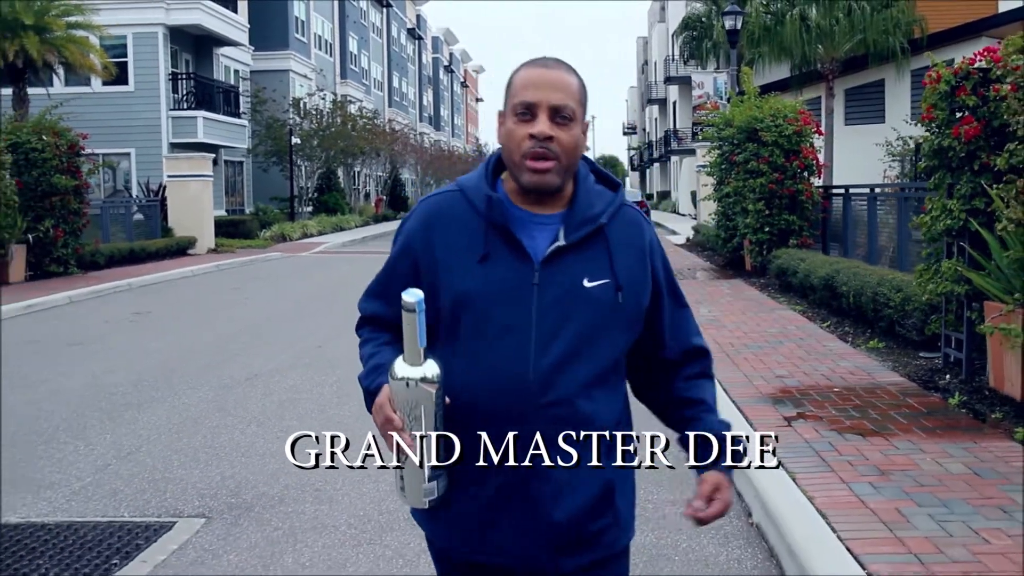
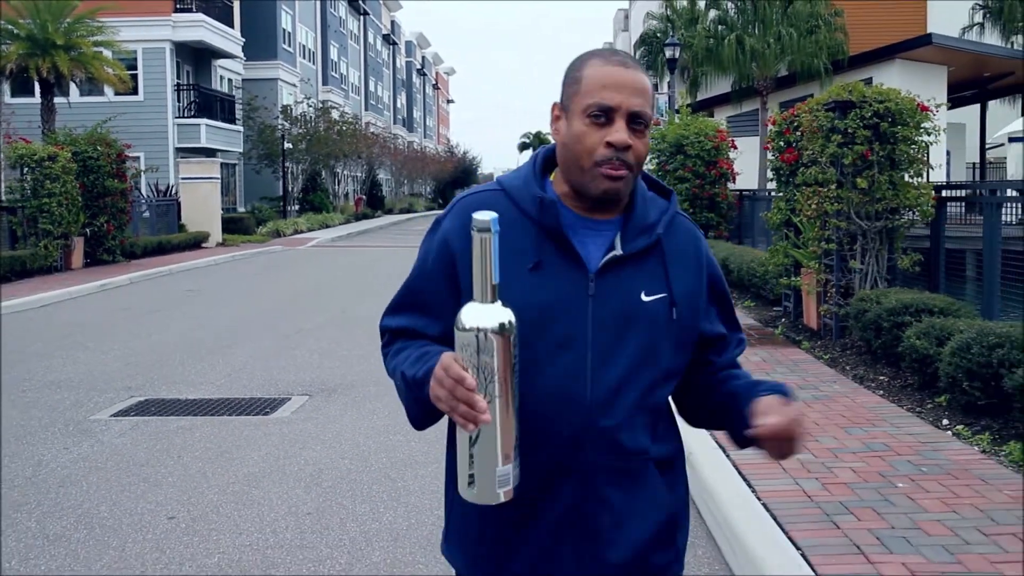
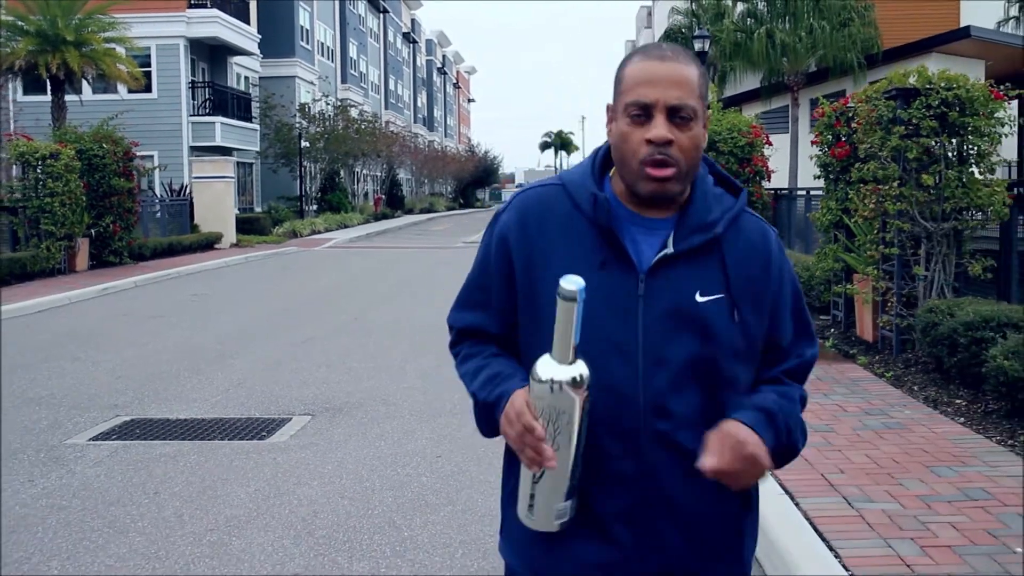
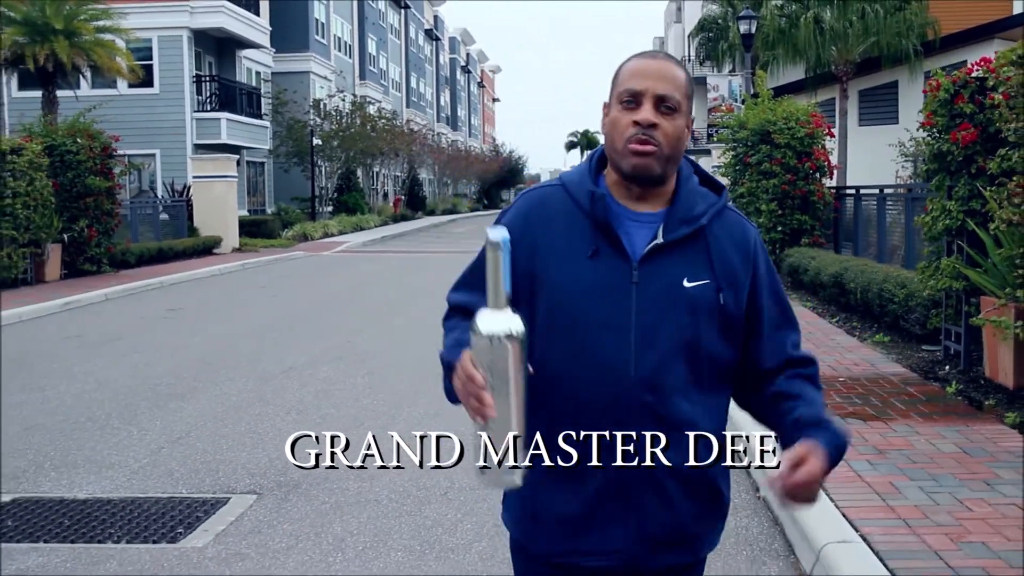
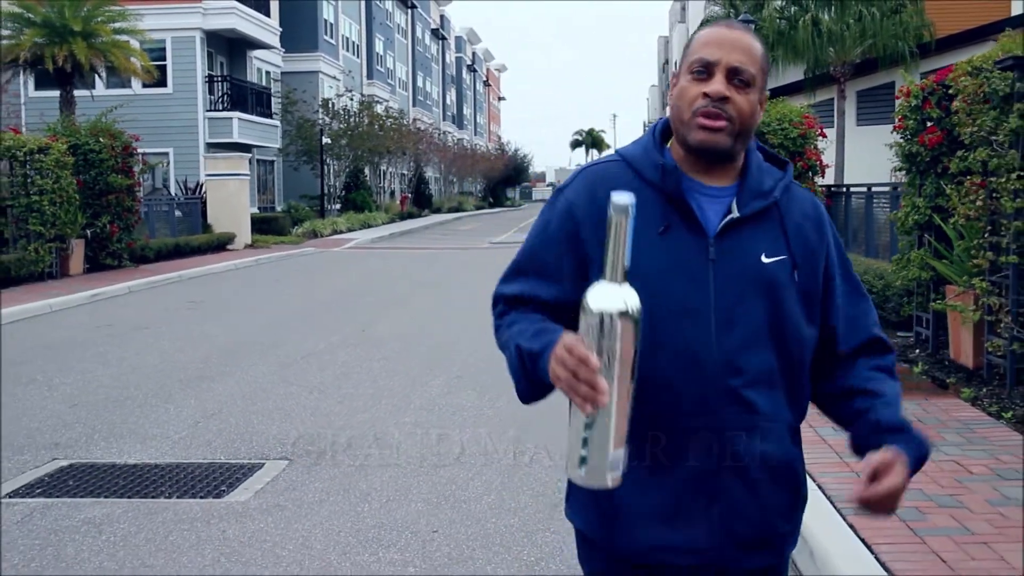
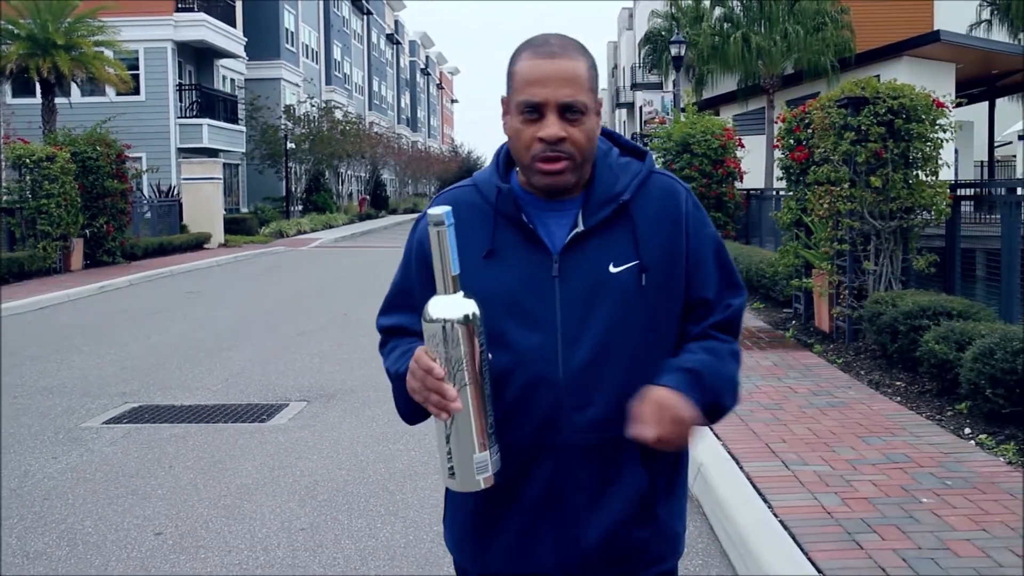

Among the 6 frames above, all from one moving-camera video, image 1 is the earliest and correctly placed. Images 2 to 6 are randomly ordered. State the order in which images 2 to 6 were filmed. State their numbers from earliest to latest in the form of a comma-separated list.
4, 5, 3, 6, 2
